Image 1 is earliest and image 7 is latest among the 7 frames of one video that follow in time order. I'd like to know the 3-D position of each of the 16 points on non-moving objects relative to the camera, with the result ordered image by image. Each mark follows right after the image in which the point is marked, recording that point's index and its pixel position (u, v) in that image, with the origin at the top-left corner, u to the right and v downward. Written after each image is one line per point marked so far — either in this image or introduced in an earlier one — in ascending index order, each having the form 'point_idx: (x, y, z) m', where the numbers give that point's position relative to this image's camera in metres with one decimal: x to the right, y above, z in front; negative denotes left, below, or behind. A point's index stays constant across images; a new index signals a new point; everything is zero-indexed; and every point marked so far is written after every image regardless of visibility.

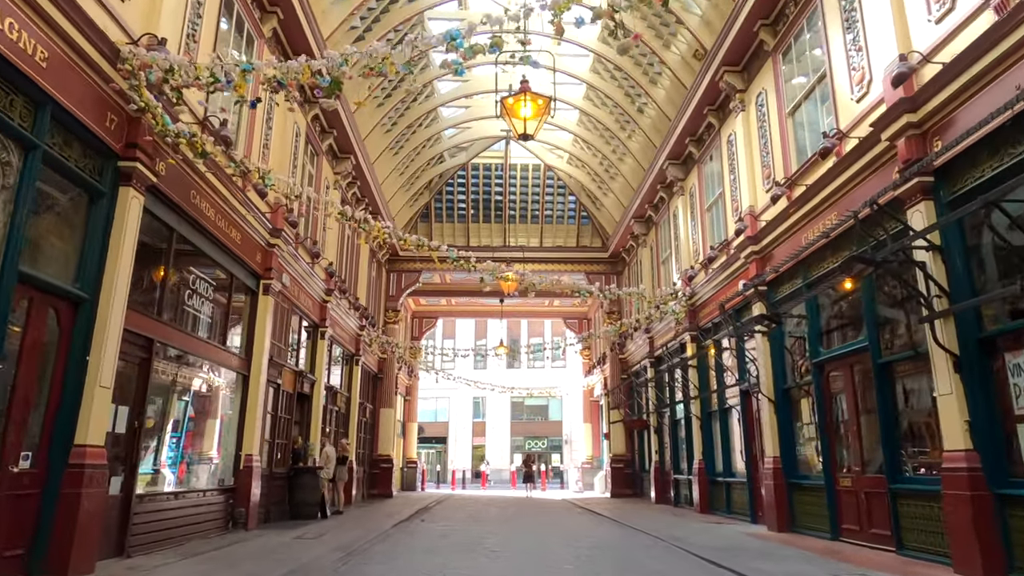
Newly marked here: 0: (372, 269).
0: (-3.7, +0.5, +18.7) m
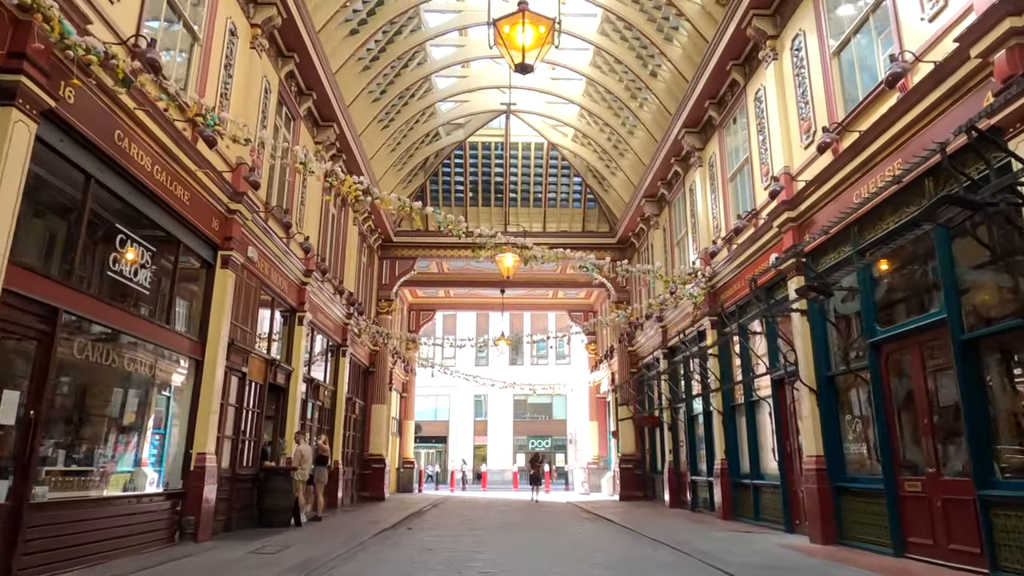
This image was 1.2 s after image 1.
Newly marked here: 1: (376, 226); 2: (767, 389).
0: (-3.7, +0.8, +17.3) m
1: (-3.5, +1.6, +18.2) m
2: (+3.6, -1.4, +10.1) m
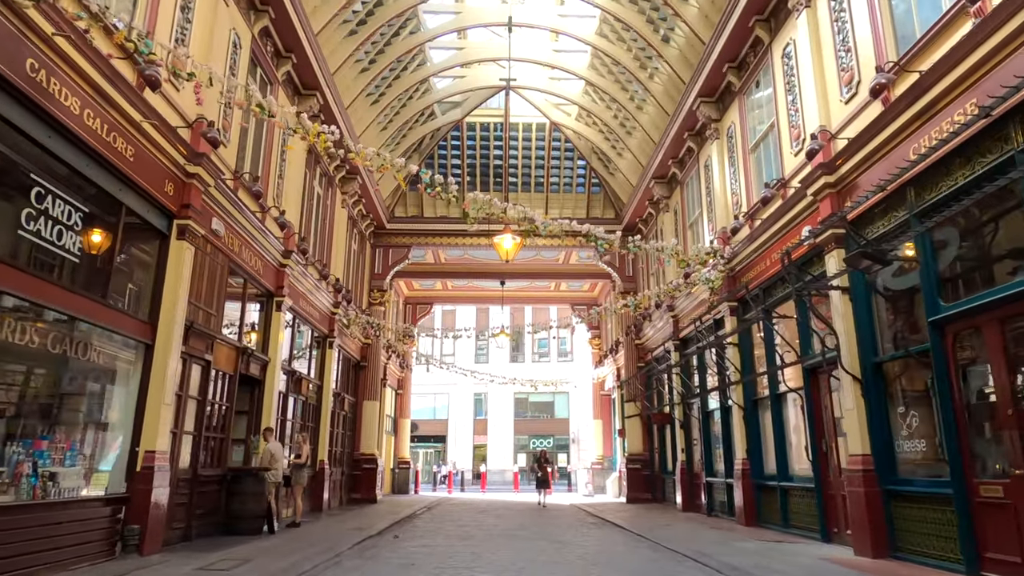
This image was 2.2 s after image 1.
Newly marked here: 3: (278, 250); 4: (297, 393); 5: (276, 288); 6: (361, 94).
0: (-3.7, +1.1, +16.3) m
1: (-3.5, +1.8, +17.1) m
2: (+3.6, -1.2, +9.0) m
3: (-3.5, +0.6, +10.6) m
4: (-3.7, -1.8, +12.2) m
5: (-3.6, 0.0, +10.7) m
6: (-2.8, +3.7, +13.4) m
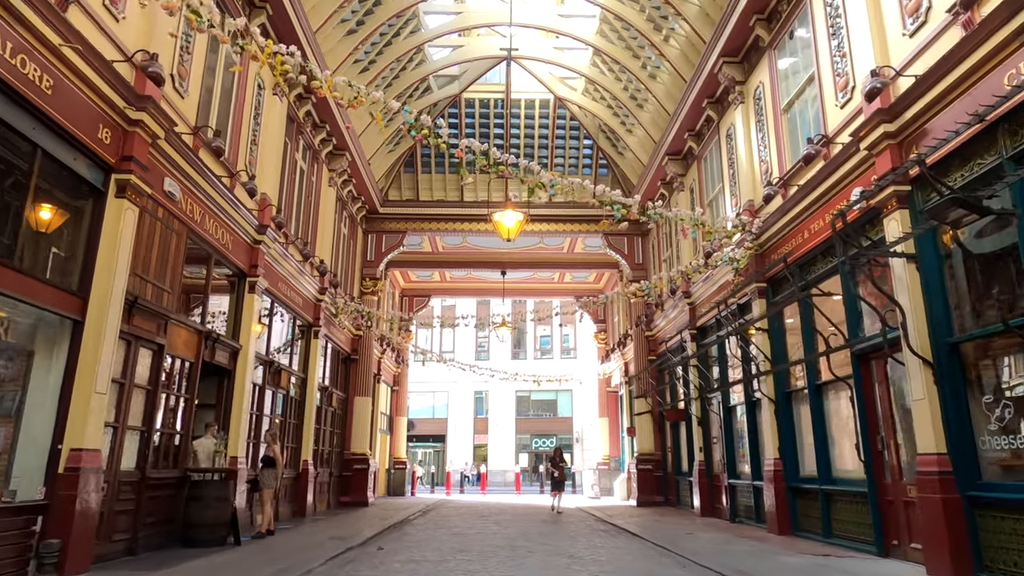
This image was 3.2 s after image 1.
0: (-3.6, +1.3, +15.1) m
1: (-3.5, +2.1, +16.0) m
2: (+3.6, -0.9, +7.8) m
3: (-3.5, +0.8, +9.4) m
4: (-3.7, -1.5, +11.0) m
5: (-3.5, +0.3, +9.6) m
6: (-2.8, +3.9, +12.2) m
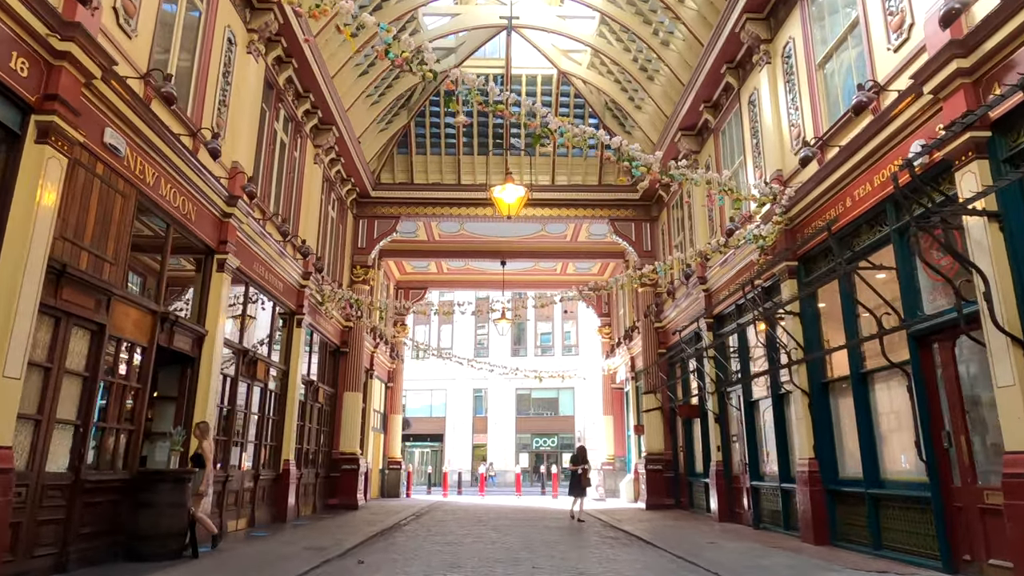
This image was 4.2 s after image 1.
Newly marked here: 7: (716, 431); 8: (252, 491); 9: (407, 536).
0: (-3.6, +1.6, +14.1) m
1: (-3.4, +2.4, +14.9) m
2: (+3.6, -0.6, +6.8) m
3: (-3.5, +1.1, +8.4) m
4: (-3.7, -1.3, +10.0) m
5: (-3.5, +0.5, +8.5) m
6: (-2.8, +4.2, +11.2) m
7: (+3.3, -2.3, +11.6) m
8: (-3.7, -2.9, +10.0) m
9: (-1.5, -3.4, +9.8) m
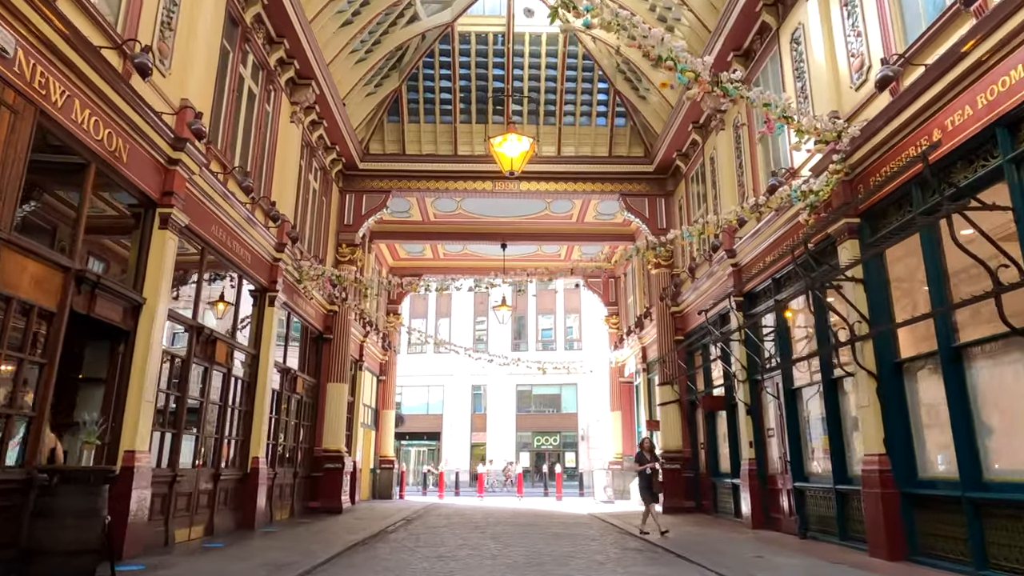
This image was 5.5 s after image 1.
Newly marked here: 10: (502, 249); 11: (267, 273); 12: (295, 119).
0: (-3.6, +2.0, +12.6) m
1: (-3.4, +2.8, +13.5) m
2: (+3.7, -0.2, +5.3) m
3: (-3.4, +1.5, +6.9) m
4: (-3.6, -0.9, +8.5) m
5: (-3.5, +0.9, +7.1) m
6: (-2.8, +4.6, +9.7) m
7: (+3.4, -2.0, +10.1) m
8: (-3.6, -2.5, +8.6) m
9: (-1.4, -3.0, +8.4) m
10: (-0.3, +1.0, +18.9) m
11: (-3.6, +0.2, +10.5) m
12: (-3.5, +2.7, +11.4) m
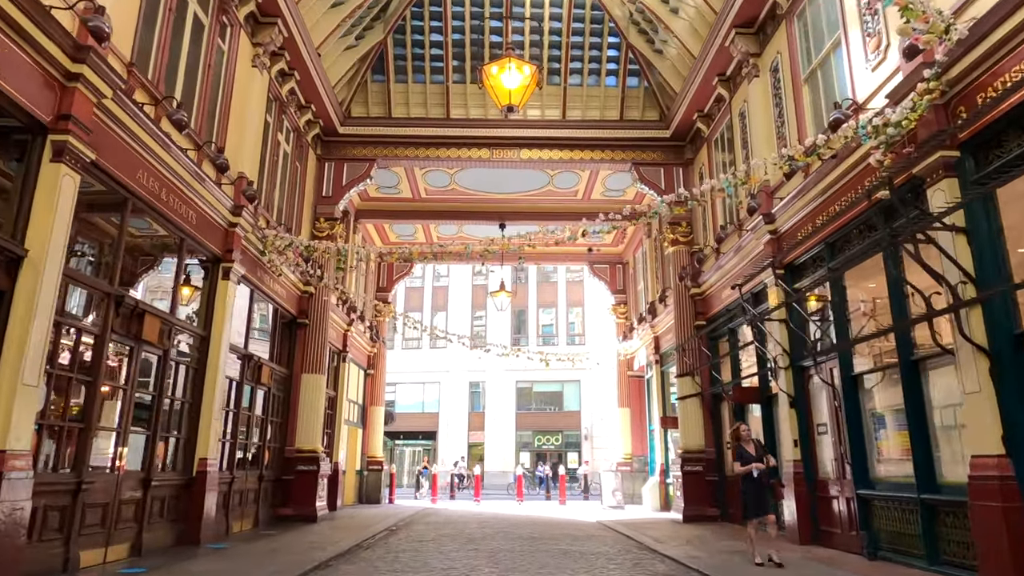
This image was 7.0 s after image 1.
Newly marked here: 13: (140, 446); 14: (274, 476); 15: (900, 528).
0: (-3.6, +2.4, +11.0) m
1: (-3.4, +3.1, +11.8) m
2: (+3.7, +0.1, +3.7) m
3: (-3.4, +1.9, +5.3) m
4: (-3.6, -0.5, +6.9) m
5: (-3.5, +1.3, +5.4) m
6: (-2.8, +5.0, +8.1) m
7: (+3.4, -1.6, +8.5) m
8: (-3.6, -2.1, +6.9) m
9: (-1.4, -2.7, +6.8) m
10: (-0.3, +1.4, +17.3) m
11: (-3.6, +0.6, +8.8) m
12: (-3.5, +3.1, +9.8) m
13: (-3.7, -1.6, +7.1) m
14: (-3.8, -3.0, +11.3) m
15: (+3.5, -2.2, +6.5) m
